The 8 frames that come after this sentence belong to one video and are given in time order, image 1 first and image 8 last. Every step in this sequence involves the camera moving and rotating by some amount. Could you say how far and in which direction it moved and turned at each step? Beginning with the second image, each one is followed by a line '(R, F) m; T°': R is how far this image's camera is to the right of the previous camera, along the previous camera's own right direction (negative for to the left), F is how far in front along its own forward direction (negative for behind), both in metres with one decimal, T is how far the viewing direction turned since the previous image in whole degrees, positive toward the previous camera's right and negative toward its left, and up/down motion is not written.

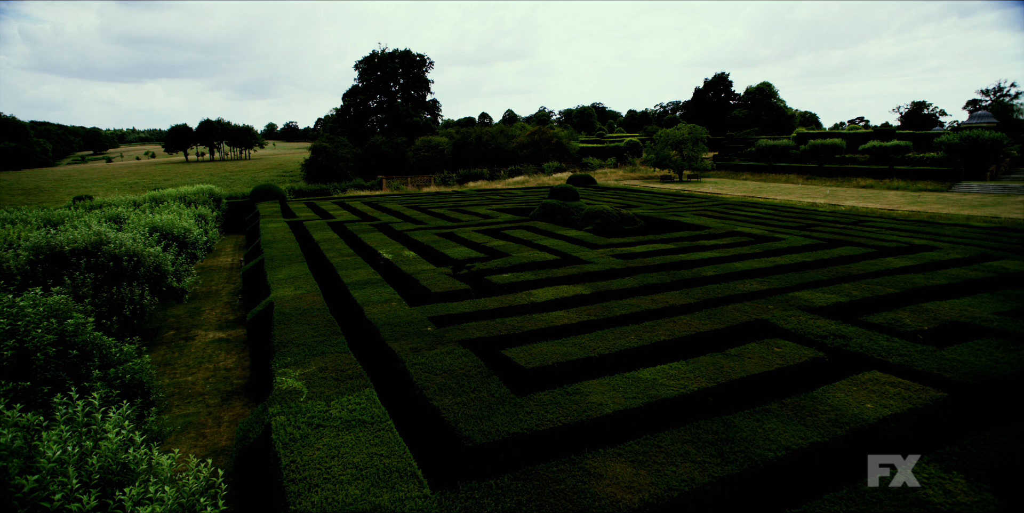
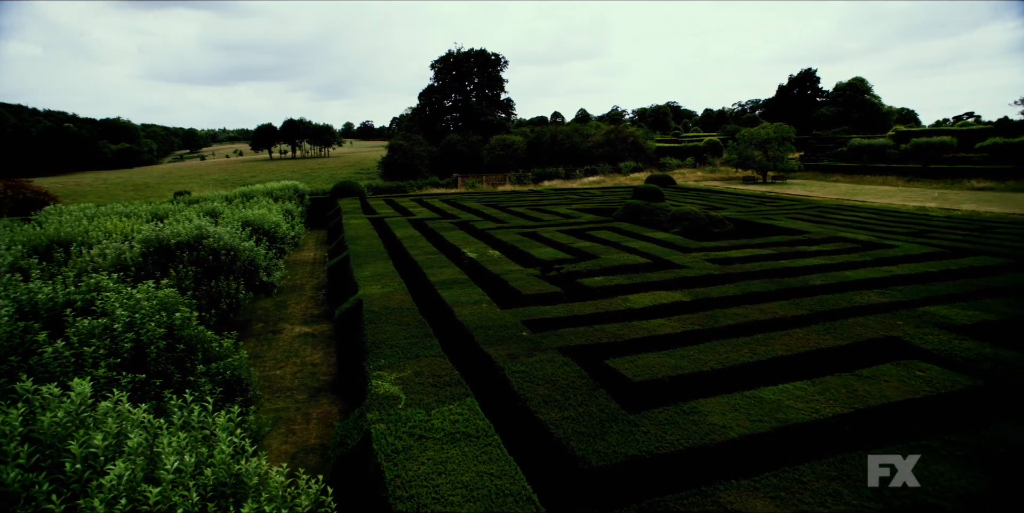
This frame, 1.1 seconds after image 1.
(-0.3, +0.3) m; -6°
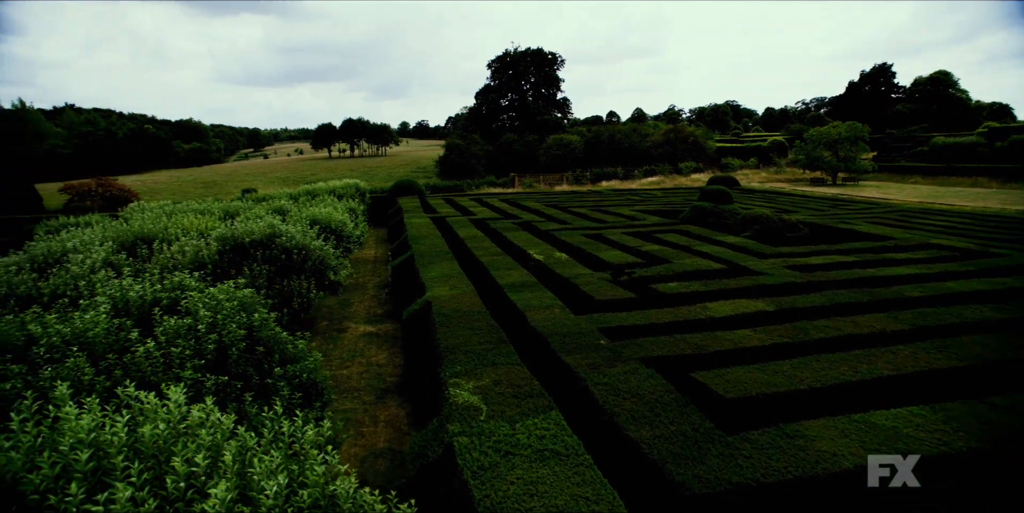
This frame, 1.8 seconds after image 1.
(-0.3, +0.2) m; -5°
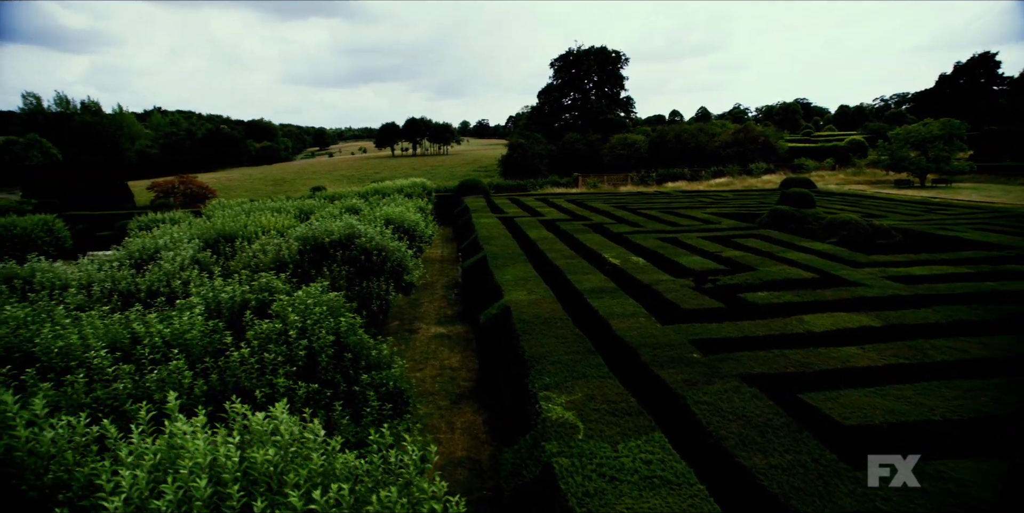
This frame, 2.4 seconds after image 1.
(-0.3, +0.3) m; -5°
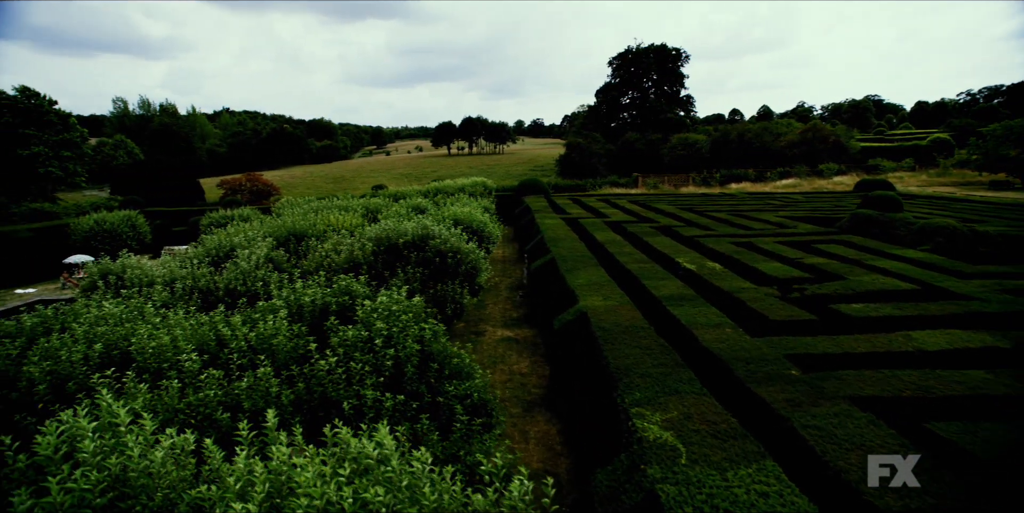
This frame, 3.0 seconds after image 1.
(-0.3, +0.3) m; -5°
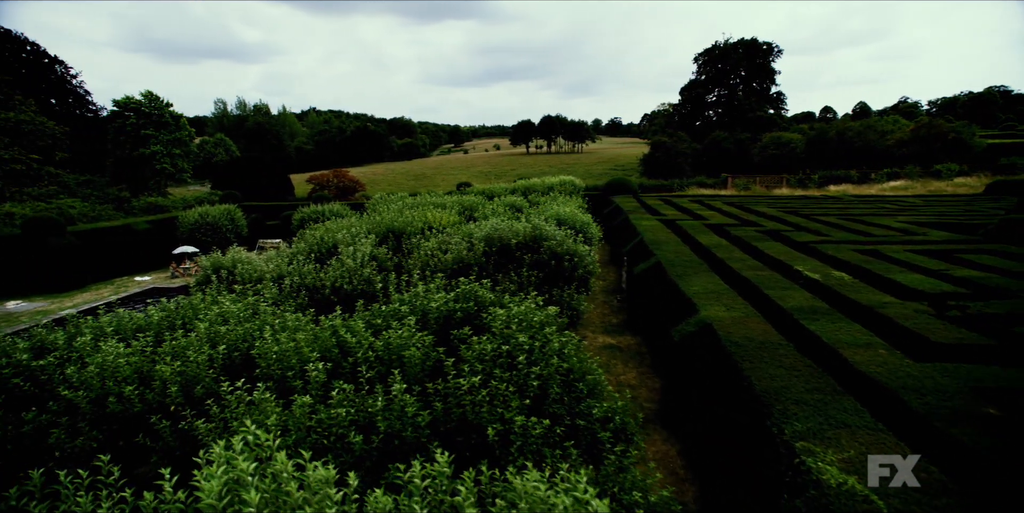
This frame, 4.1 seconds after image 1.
(-0.5, +0.5) m; -7°
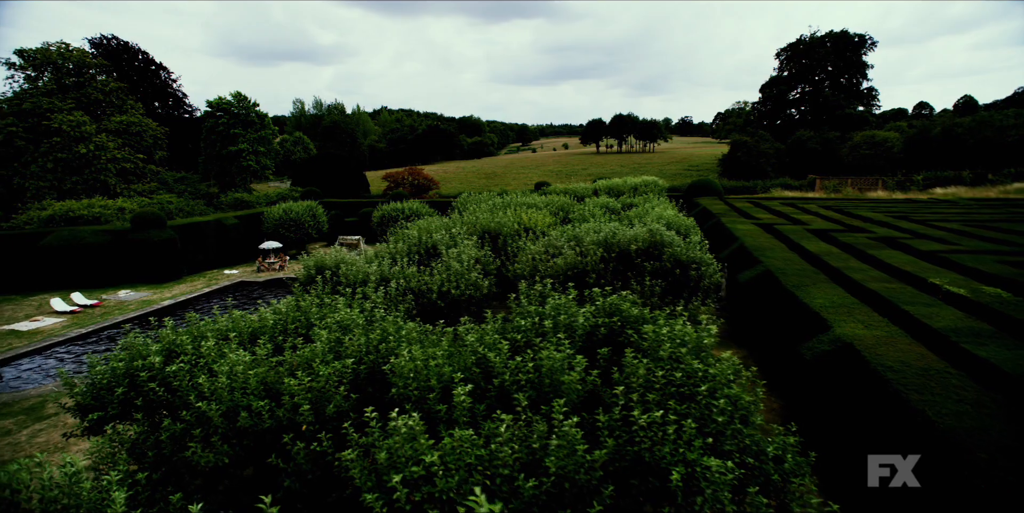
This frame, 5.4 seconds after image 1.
(-0.6, +0.5) m; -6°
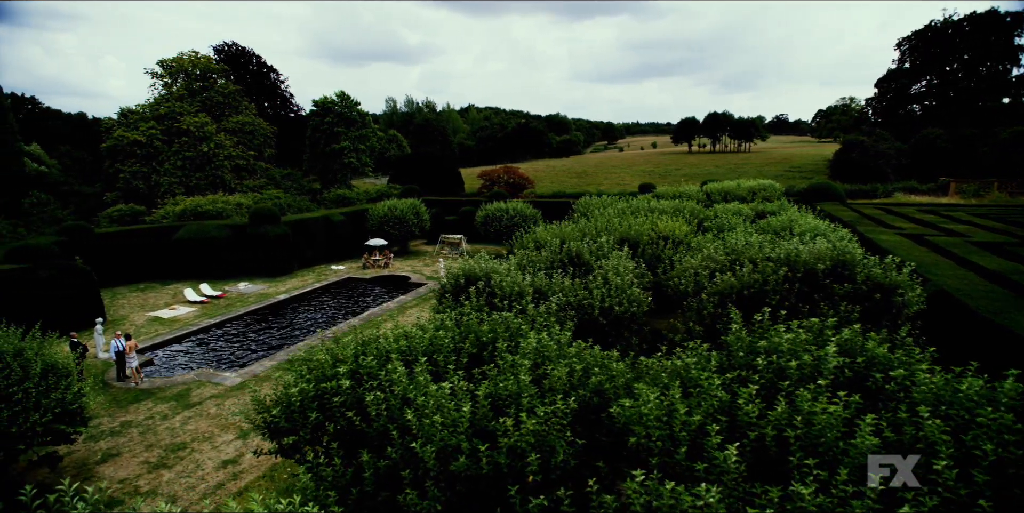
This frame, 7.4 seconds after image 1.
(-0.9, +0.5) m; -7°
